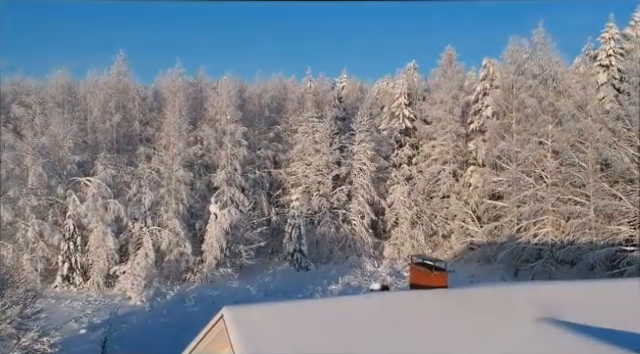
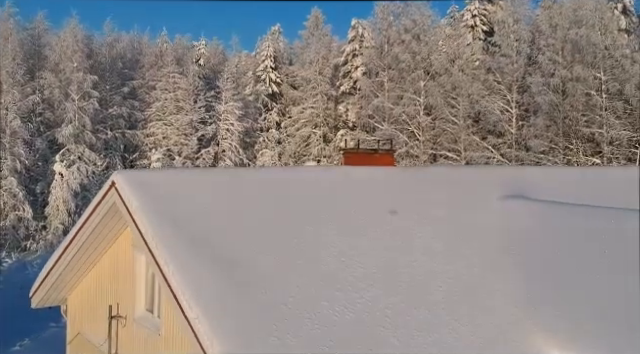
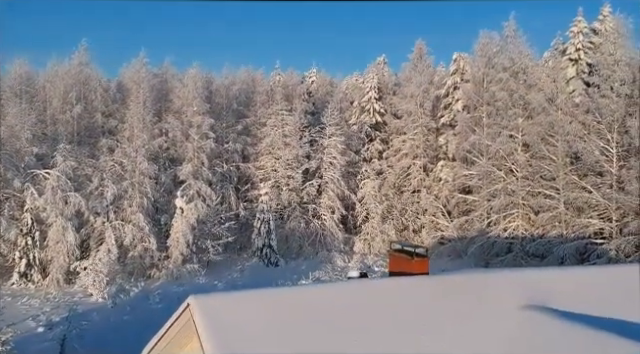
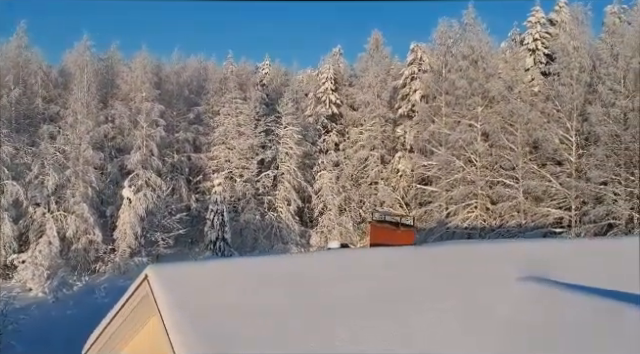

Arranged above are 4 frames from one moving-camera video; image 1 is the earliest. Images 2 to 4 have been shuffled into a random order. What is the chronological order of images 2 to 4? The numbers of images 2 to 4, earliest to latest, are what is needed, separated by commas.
3, 4, 2
